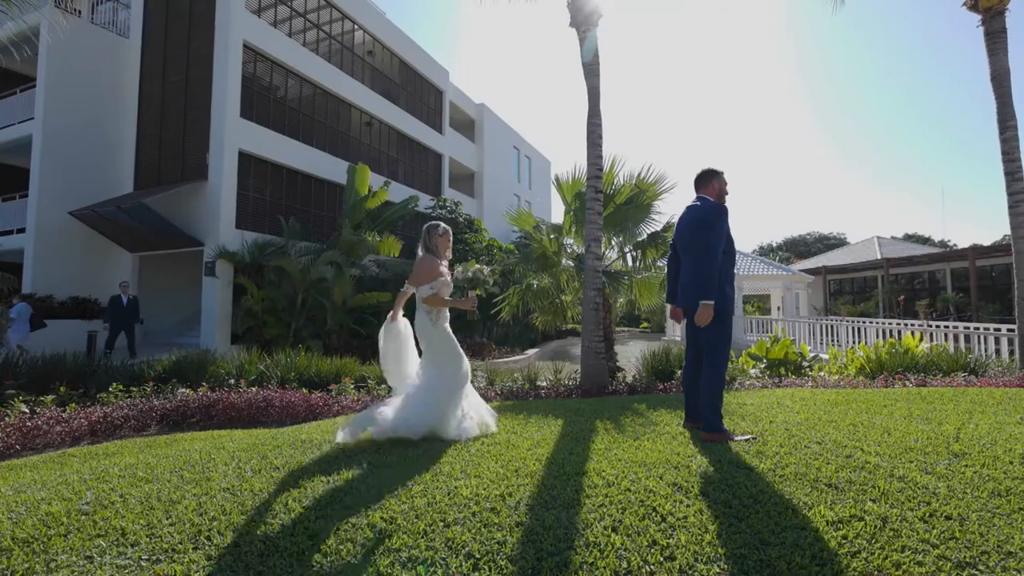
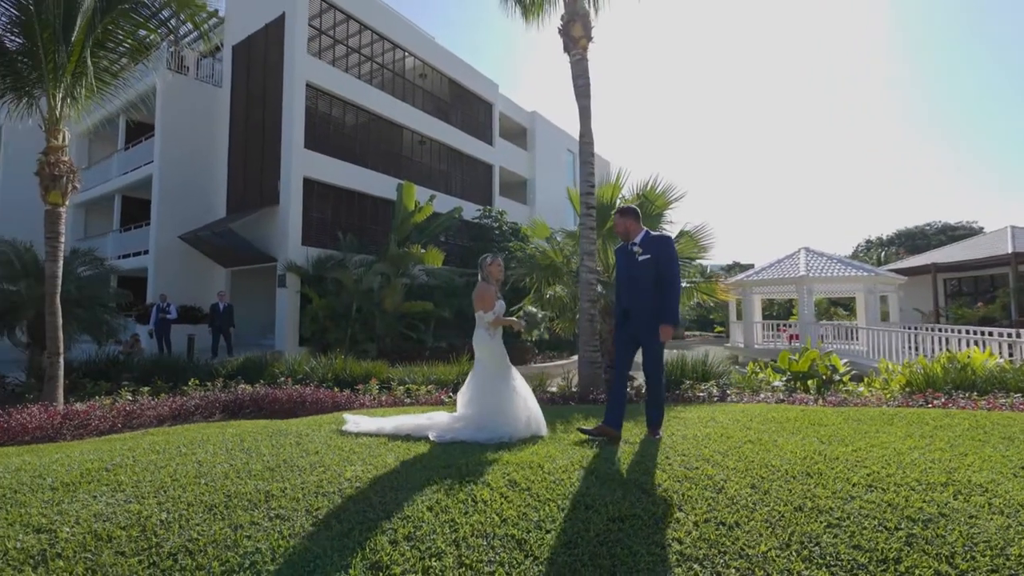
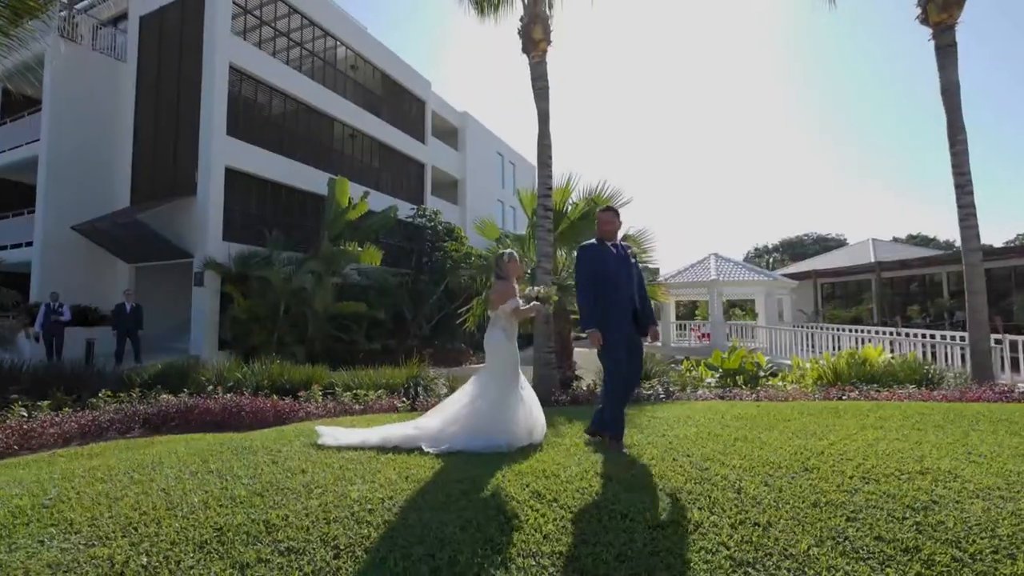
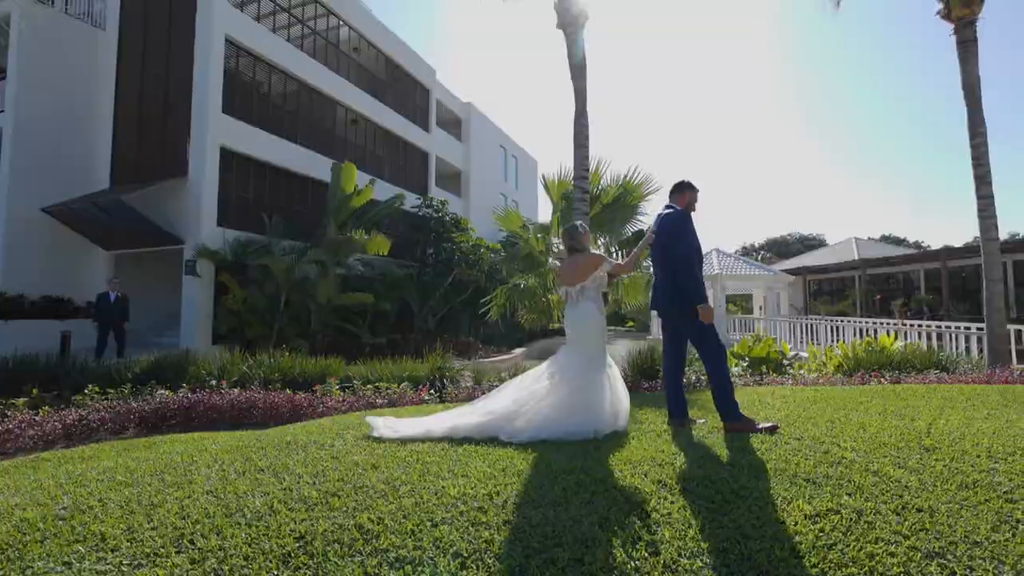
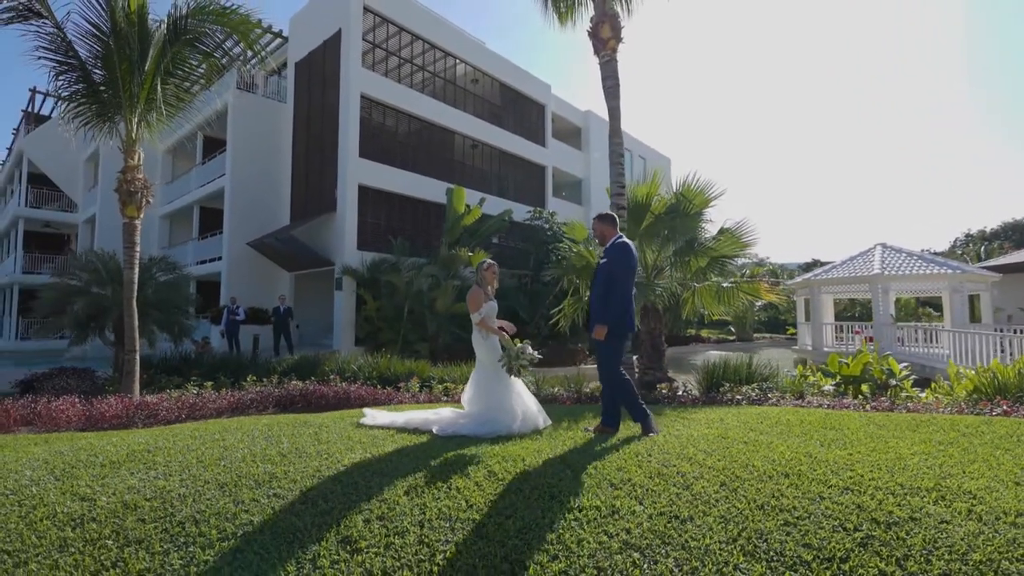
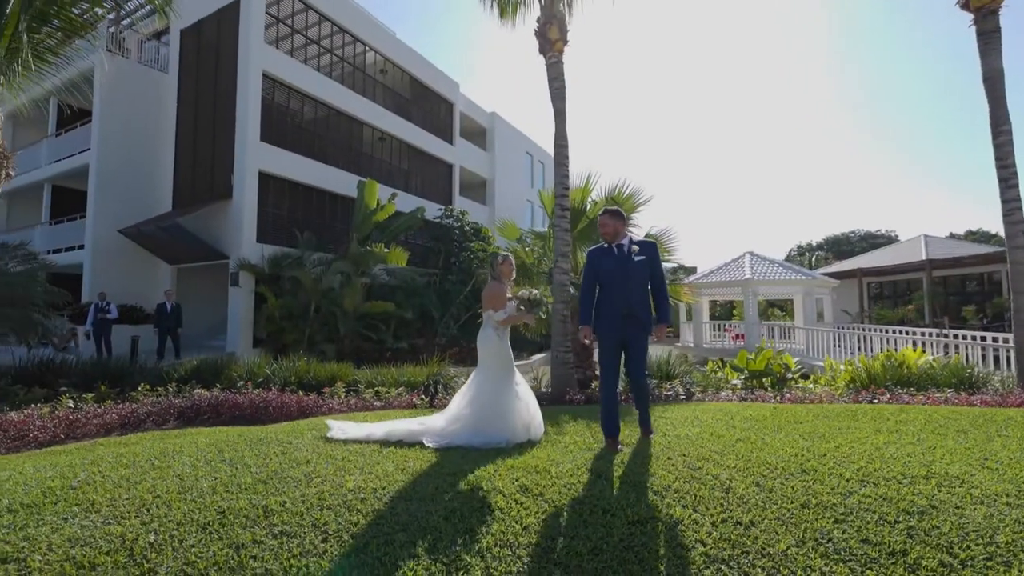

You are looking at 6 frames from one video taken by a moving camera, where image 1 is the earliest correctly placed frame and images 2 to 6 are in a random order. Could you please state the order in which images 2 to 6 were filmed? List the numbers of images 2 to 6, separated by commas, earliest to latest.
4, 3, 6, 2, 5
